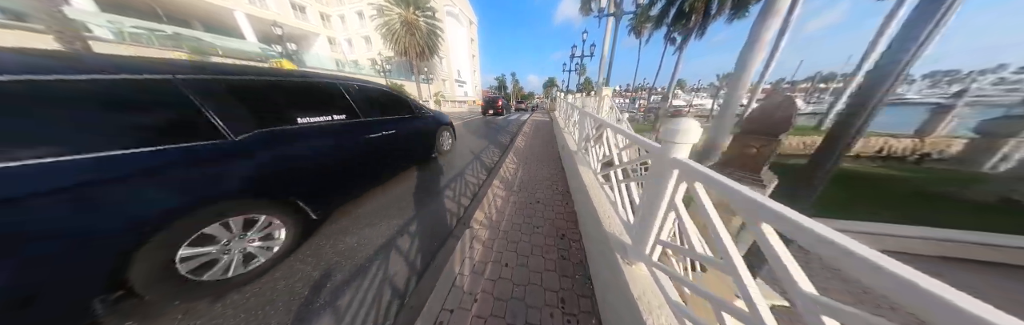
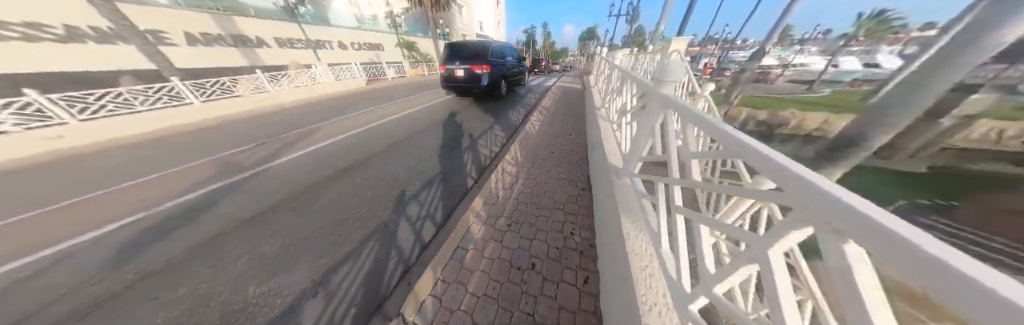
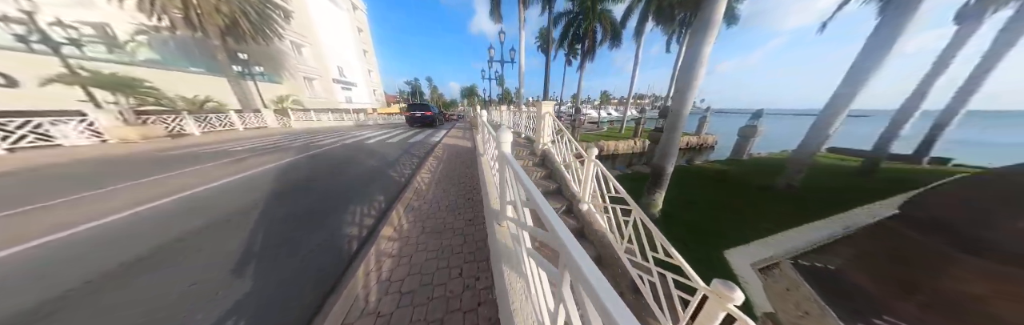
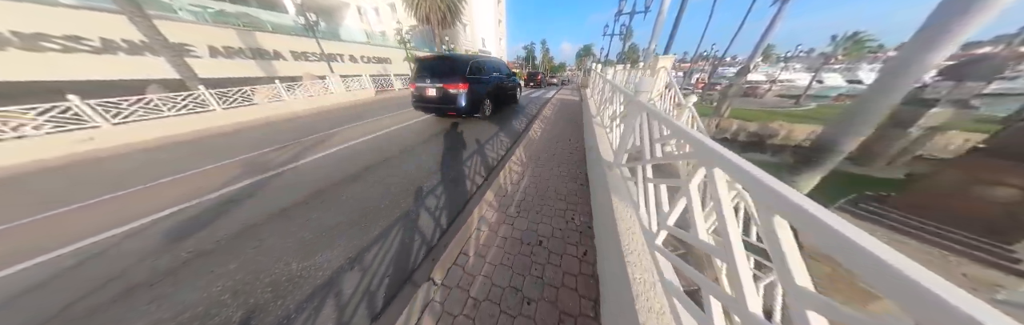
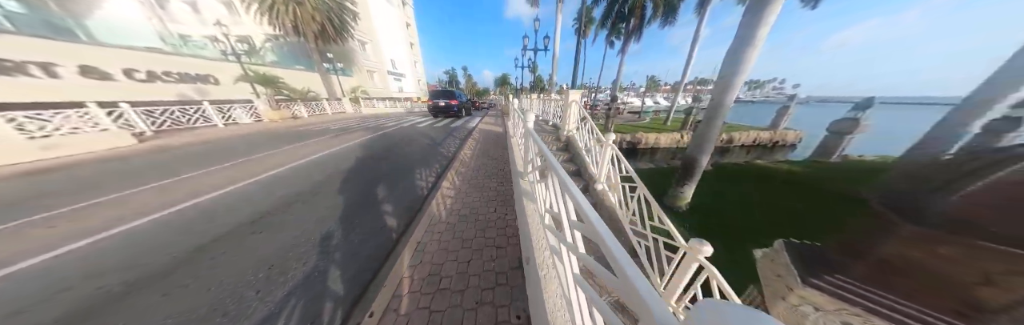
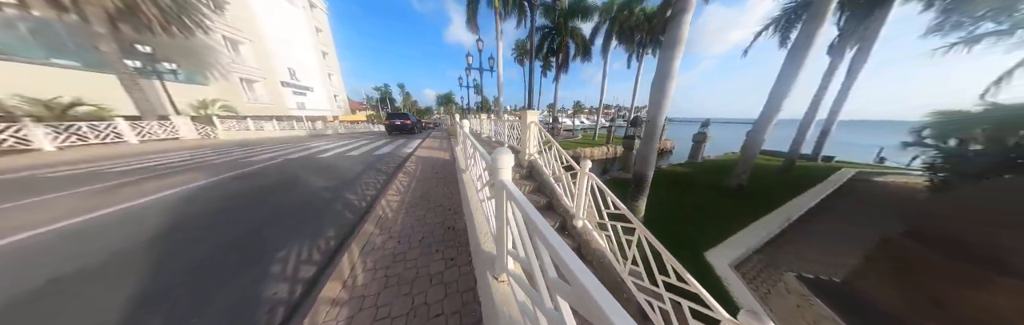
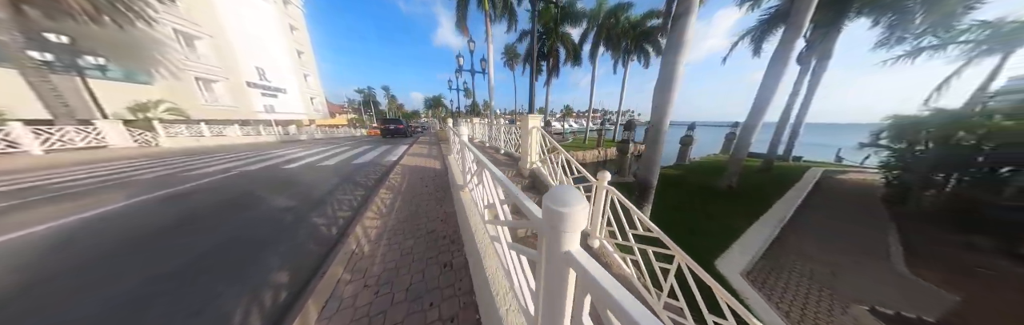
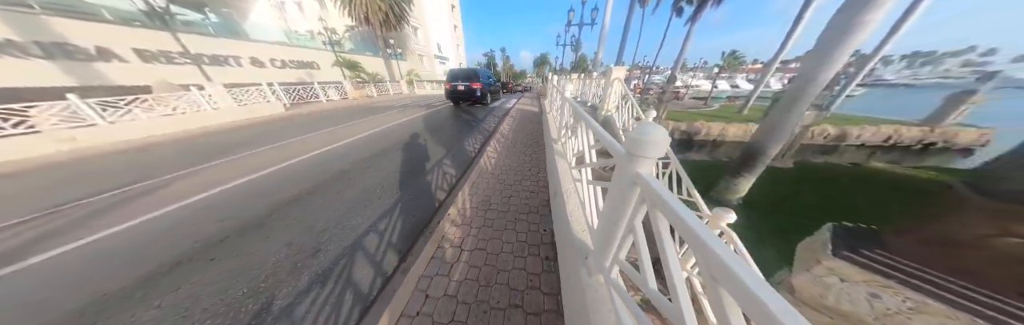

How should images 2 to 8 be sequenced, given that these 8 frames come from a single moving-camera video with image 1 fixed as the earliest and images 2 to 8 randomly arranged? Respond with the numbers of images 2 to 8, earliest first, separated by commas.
4, 2, 8, 5, 3, 6, 7
